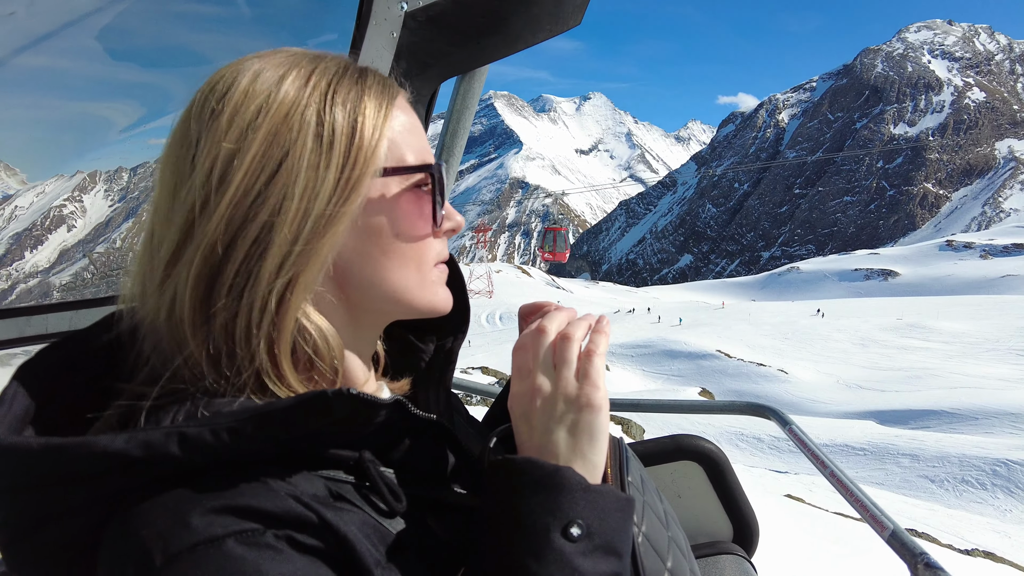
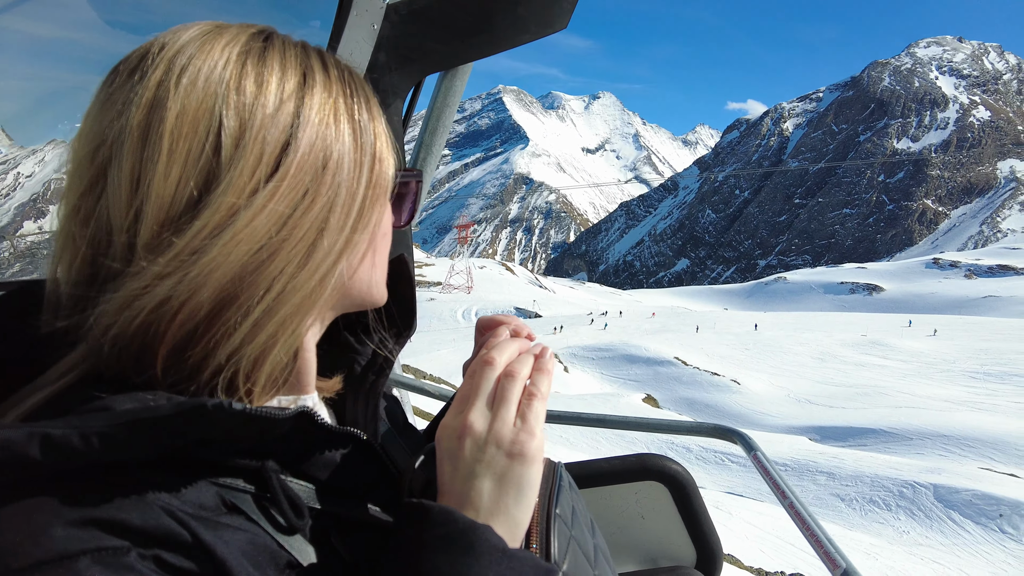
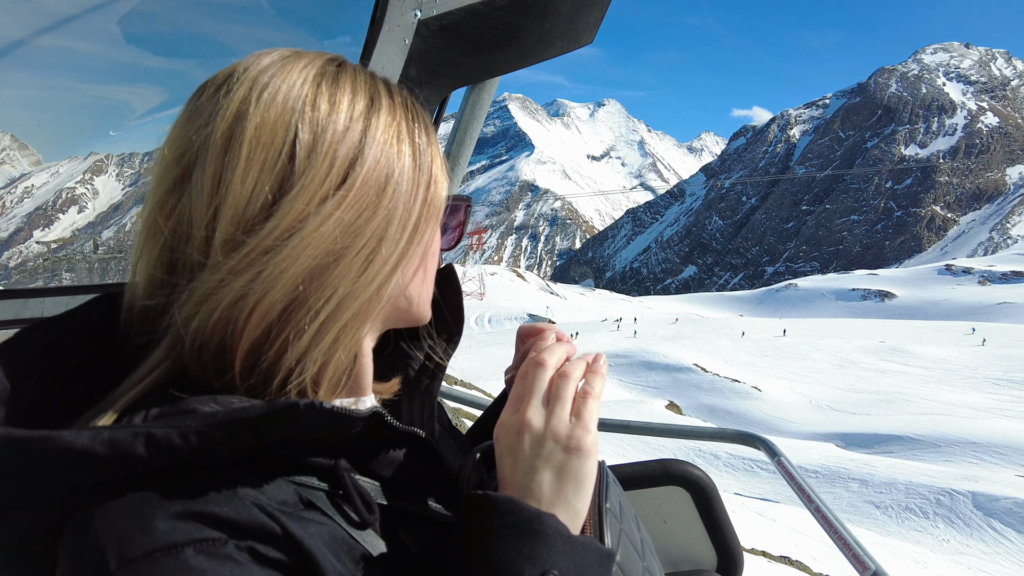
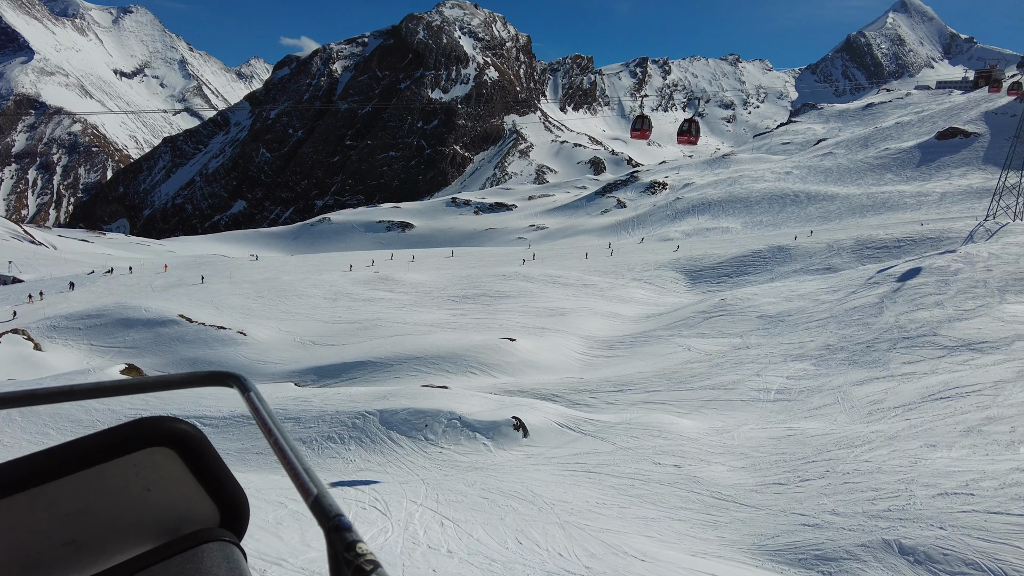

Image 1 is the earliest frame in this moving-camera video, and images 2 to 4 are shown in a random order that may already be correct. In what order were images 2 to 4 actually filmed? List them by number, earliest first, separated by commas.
3, 2, 4
